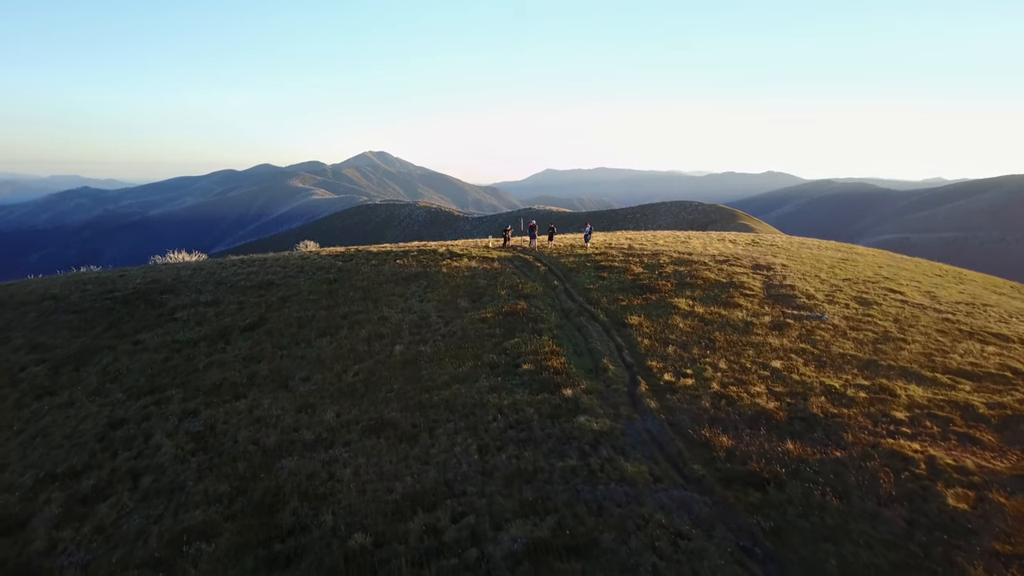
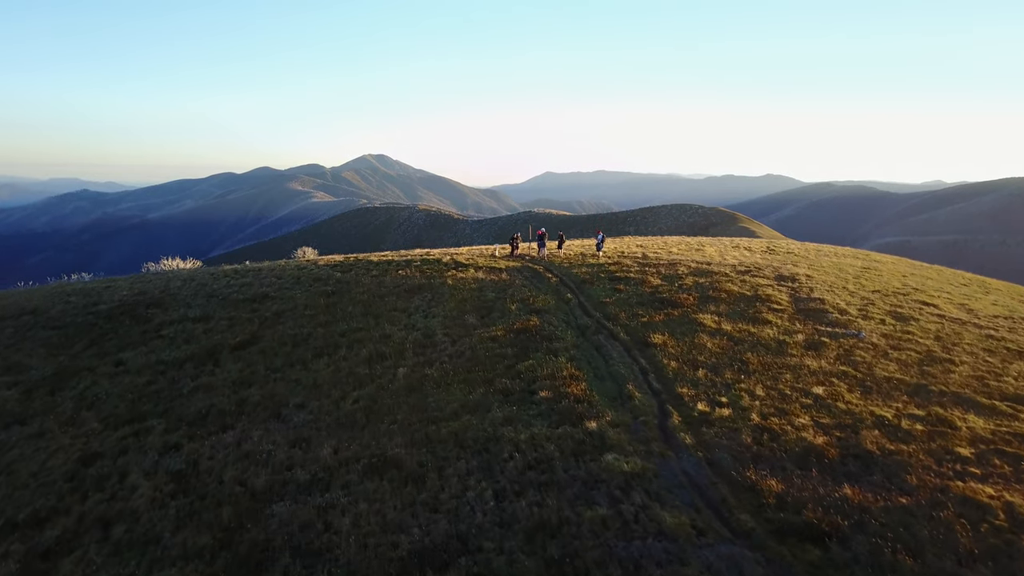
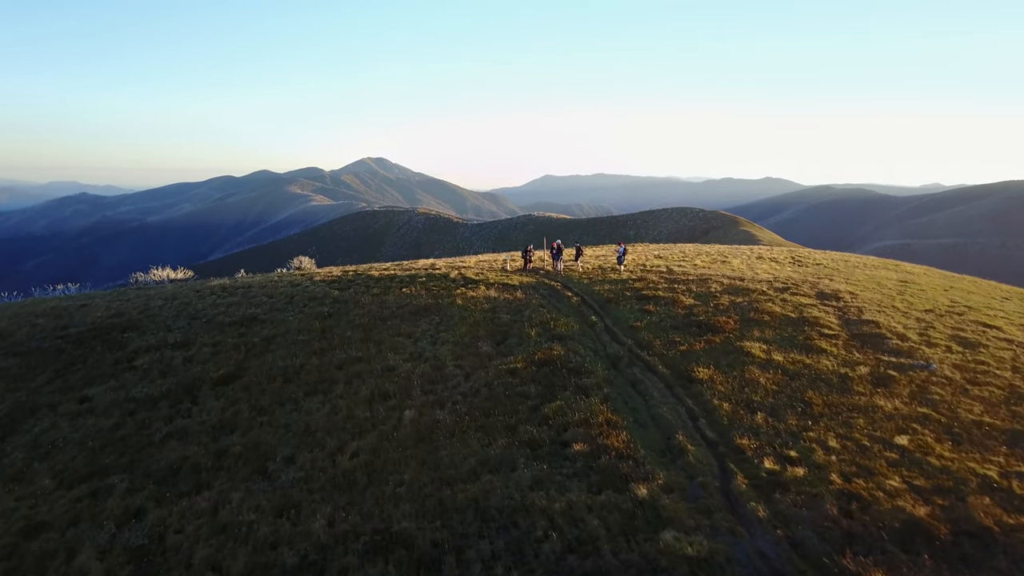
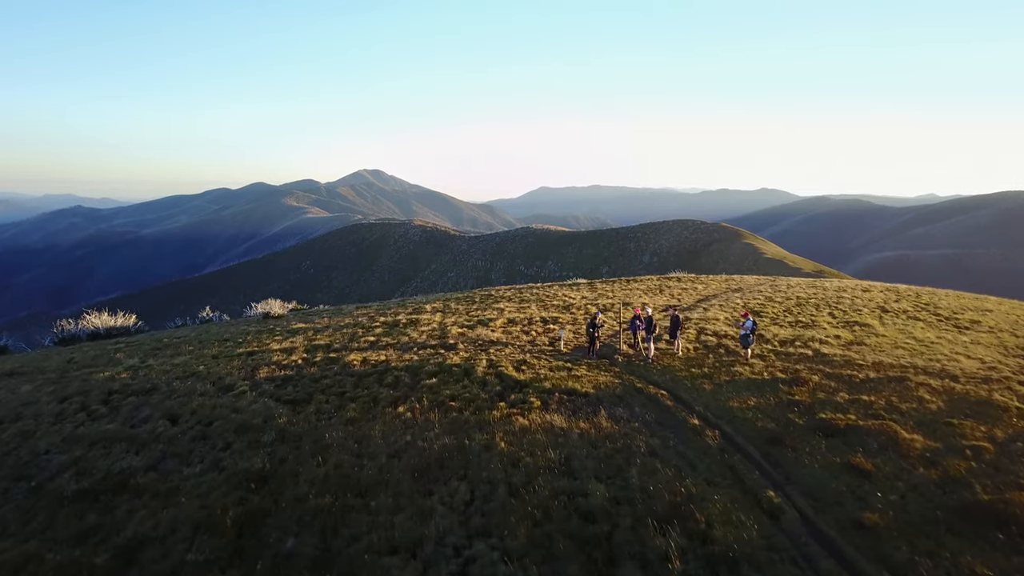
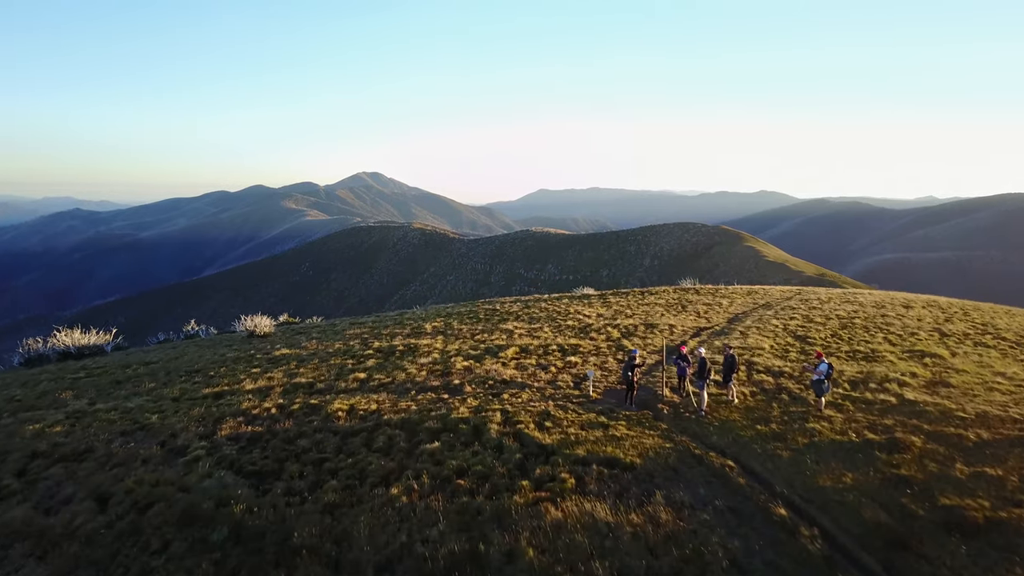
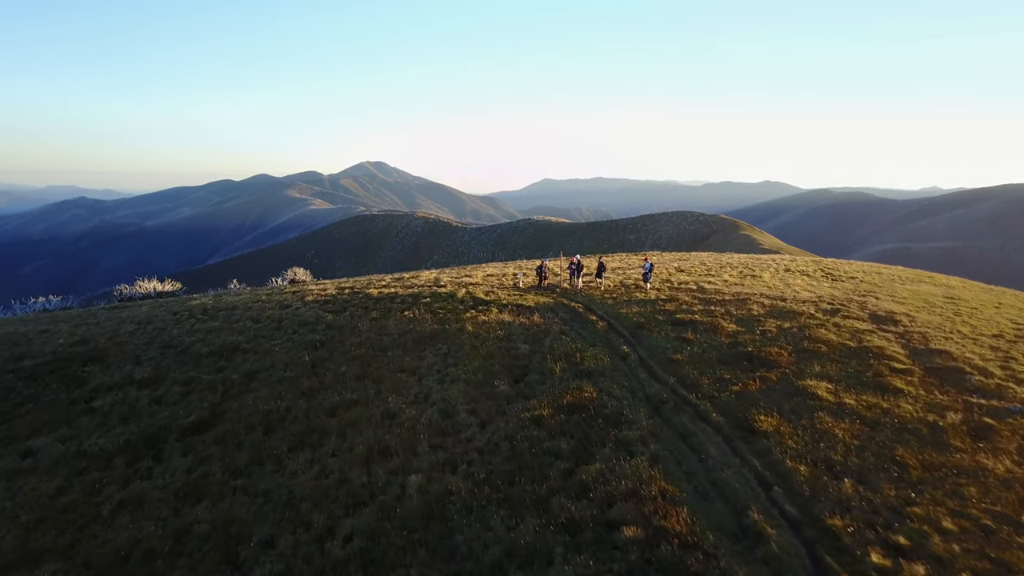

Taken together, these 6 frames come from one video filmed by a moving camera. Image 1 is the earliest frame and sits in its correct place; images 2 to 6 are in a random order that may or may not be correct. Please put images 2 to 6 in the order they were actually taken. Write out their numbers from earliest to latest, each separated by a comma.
2, 3, 6, 4, 5
